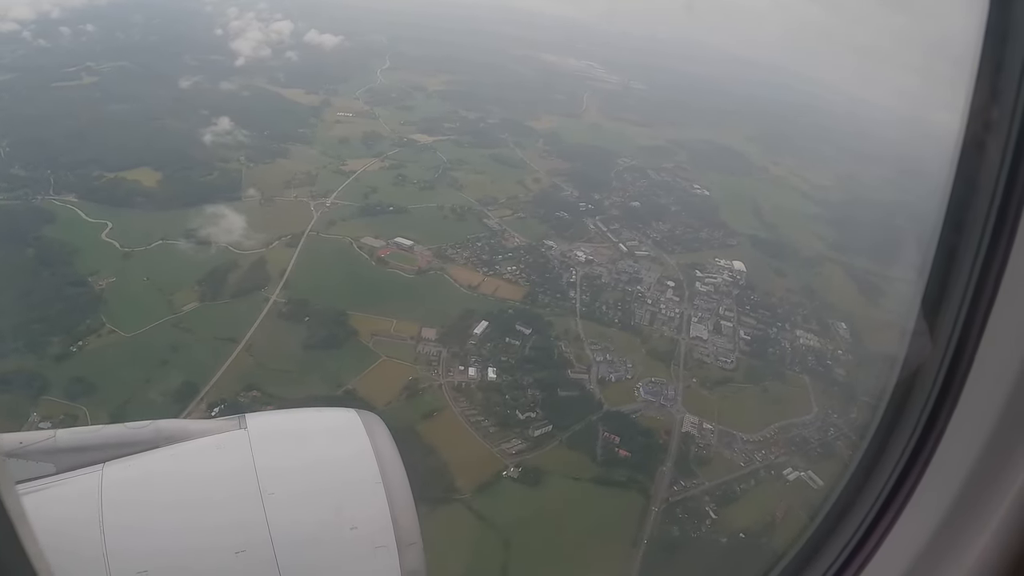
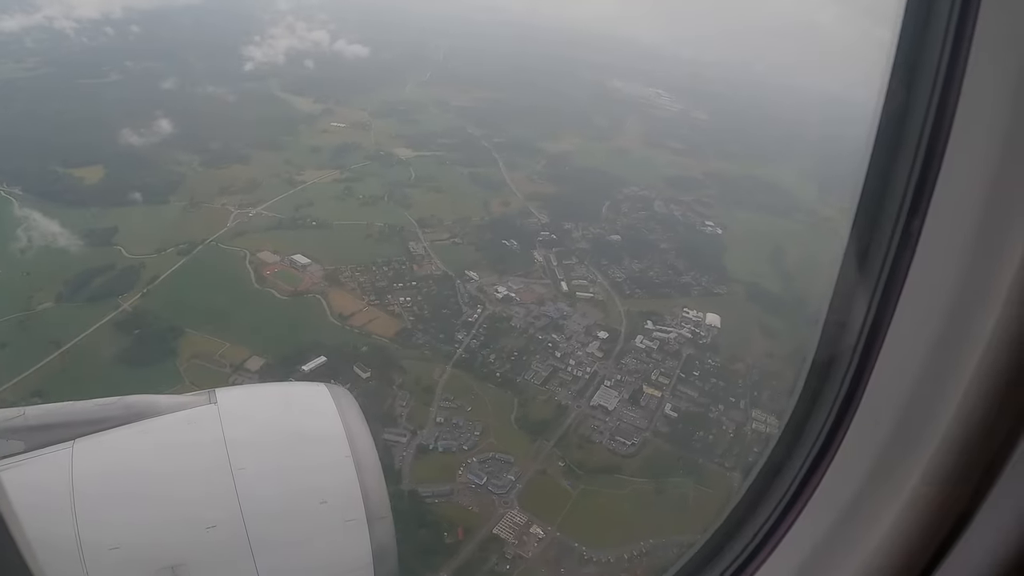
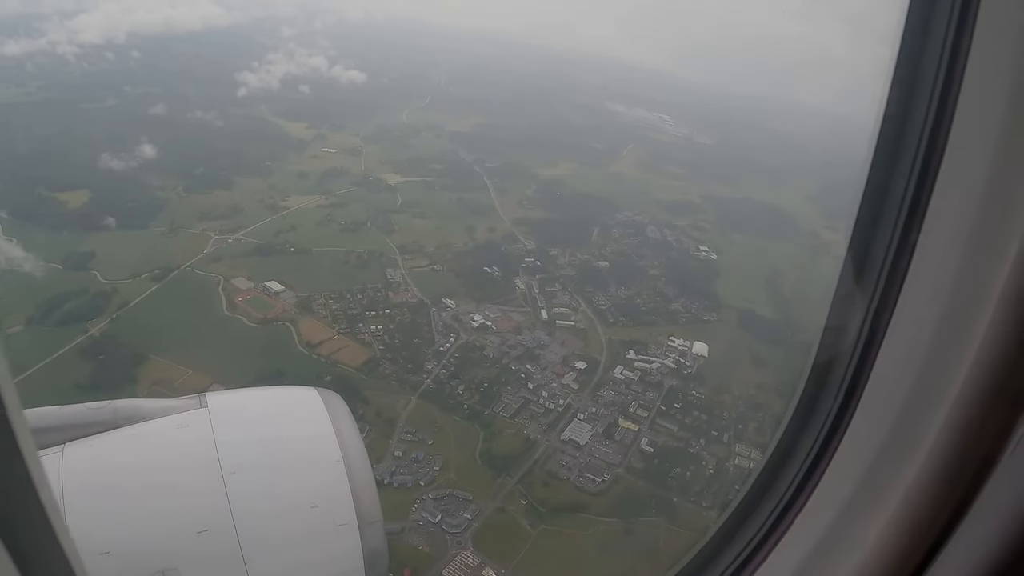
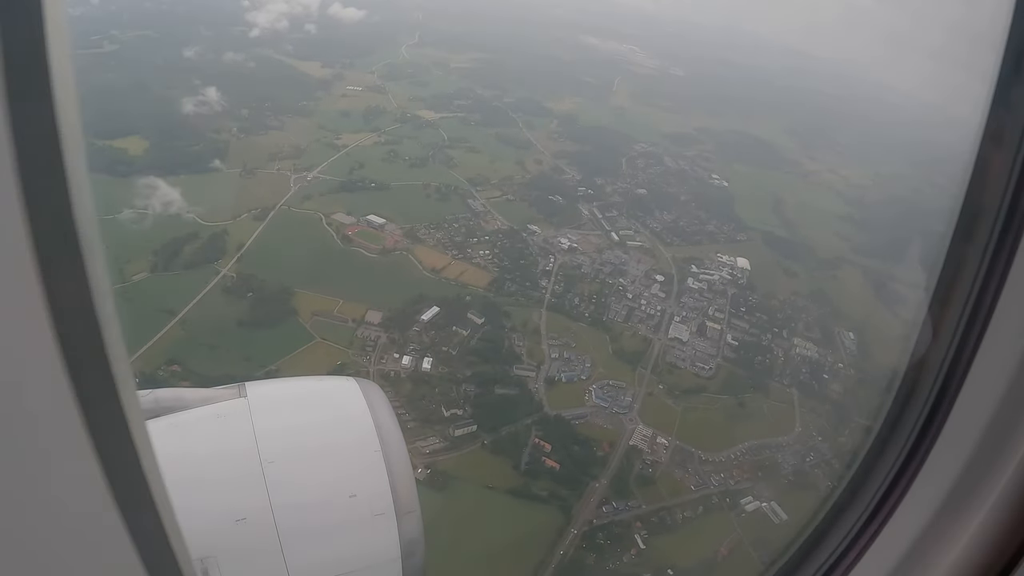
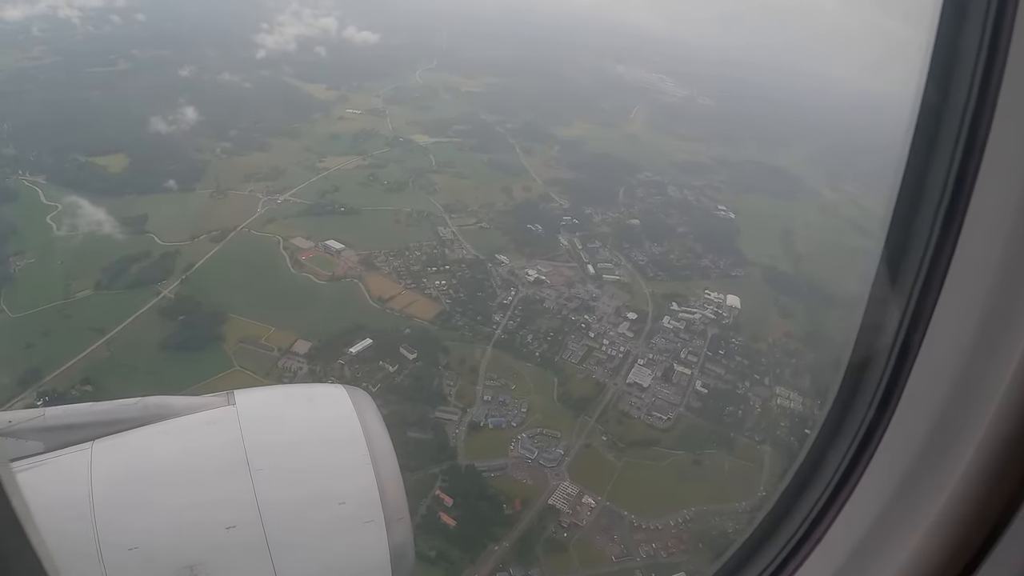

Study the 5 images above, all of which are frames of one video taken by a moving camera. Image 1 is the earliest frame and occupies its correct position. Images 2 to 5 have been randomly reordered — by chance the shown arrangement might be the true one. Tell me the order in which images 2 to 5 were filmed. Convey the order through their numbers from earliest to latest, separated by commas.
4, 5, 2, 3
